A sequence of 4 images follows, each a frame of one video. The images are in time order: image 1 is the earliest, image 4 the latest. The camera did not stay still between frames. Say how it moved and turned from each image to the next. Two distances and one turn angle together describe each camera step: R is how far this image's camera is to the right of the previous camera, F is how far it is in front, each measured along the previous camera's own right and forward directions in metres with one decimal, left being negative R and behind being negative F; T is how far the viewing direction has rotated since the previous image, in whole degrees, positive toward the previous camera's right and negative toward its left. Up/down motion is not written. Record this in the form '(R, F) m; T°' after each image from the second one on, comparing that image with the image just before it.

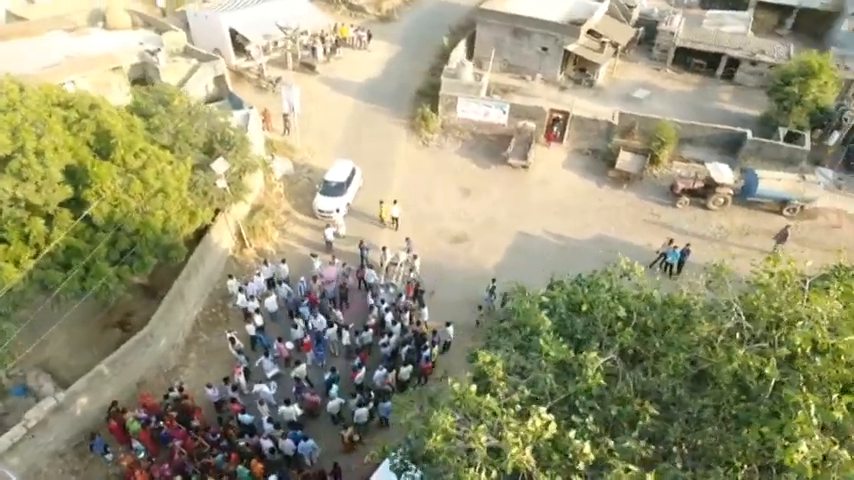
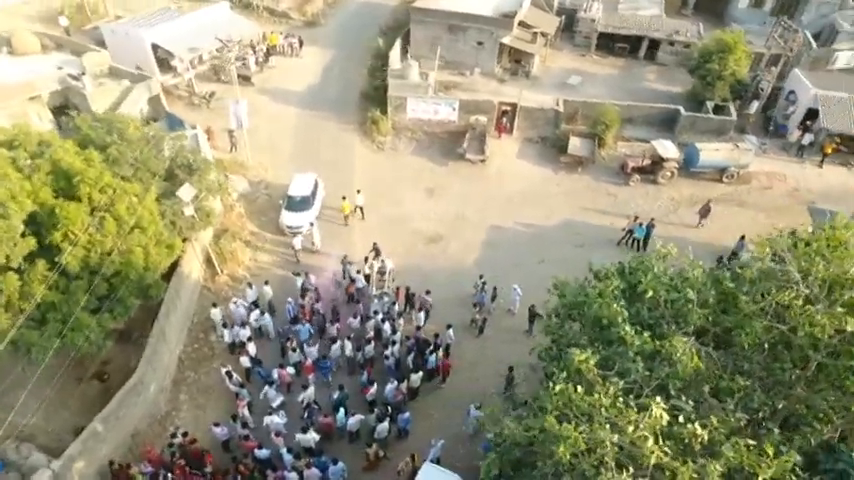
(-1.9, +0.2) m; +8°
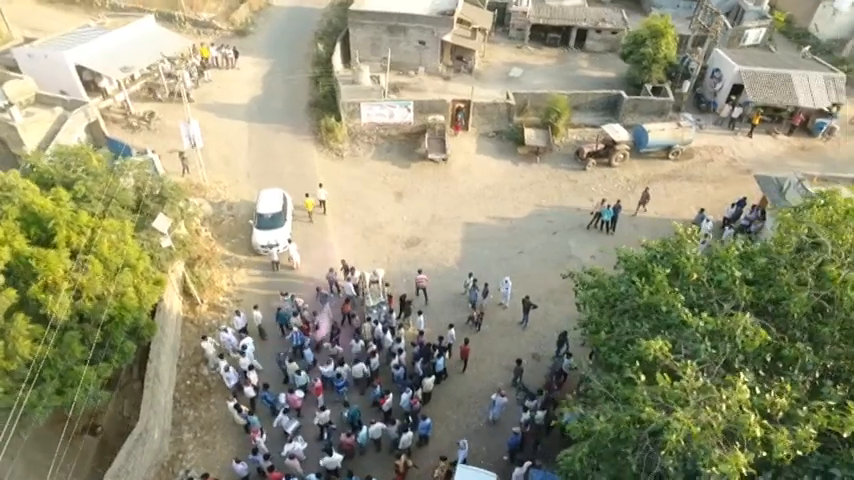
(-1.8, +0.1) m; +7°
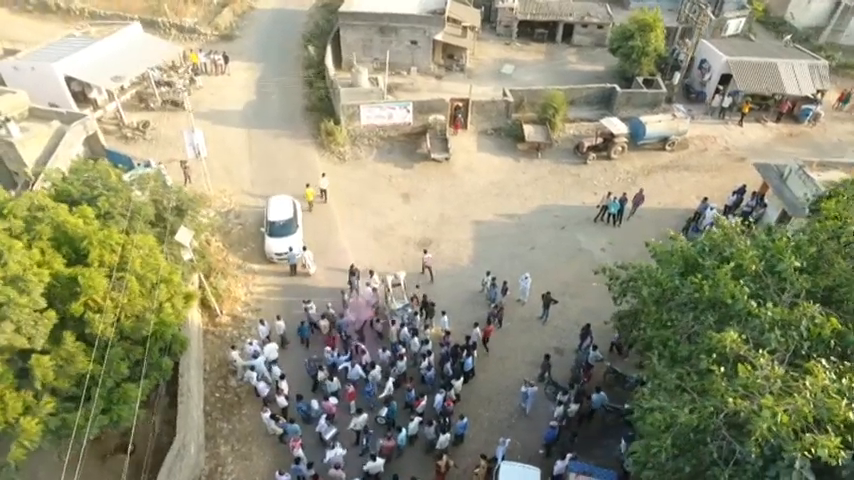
(-1.4, -0.1) m; +2°
